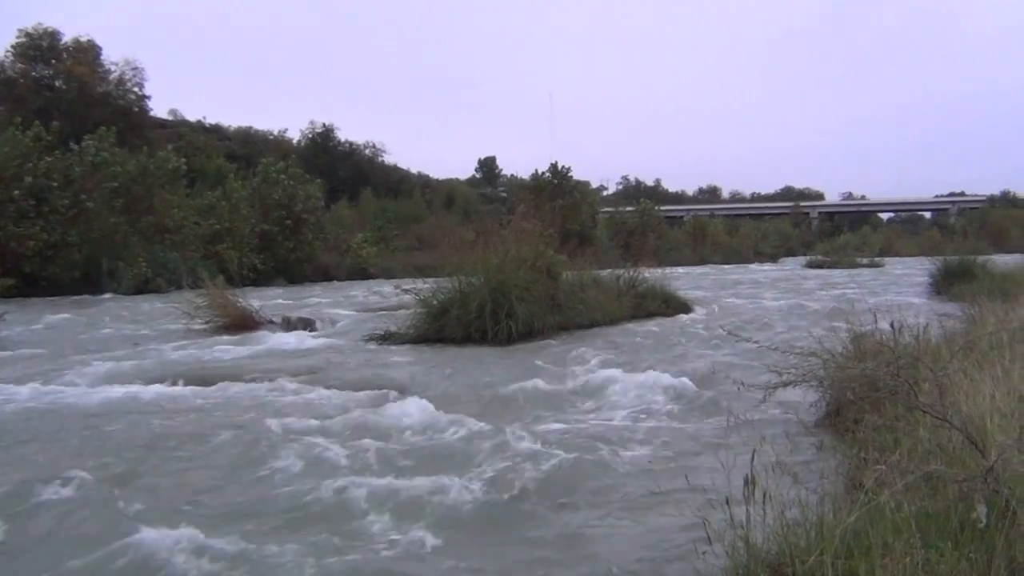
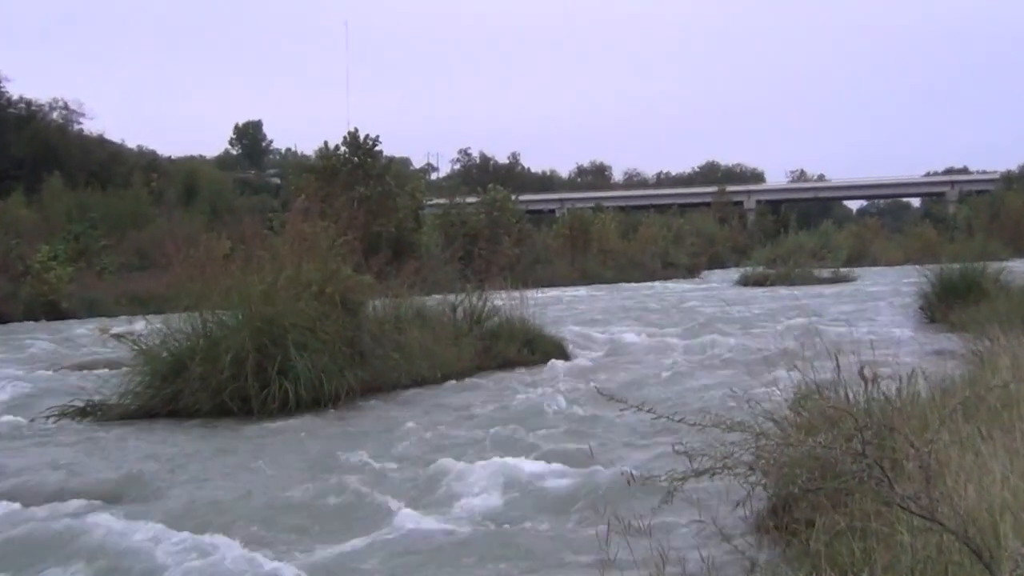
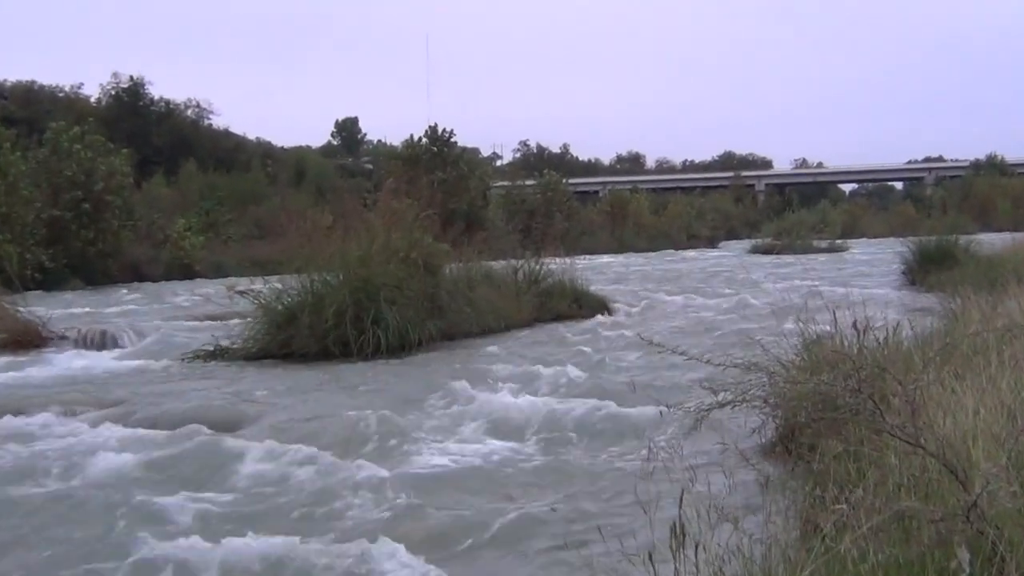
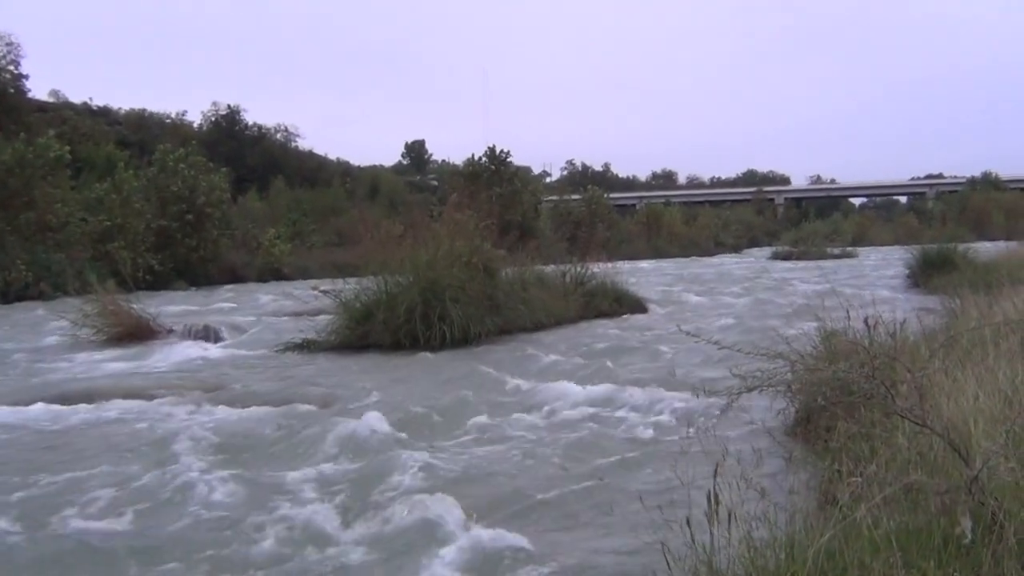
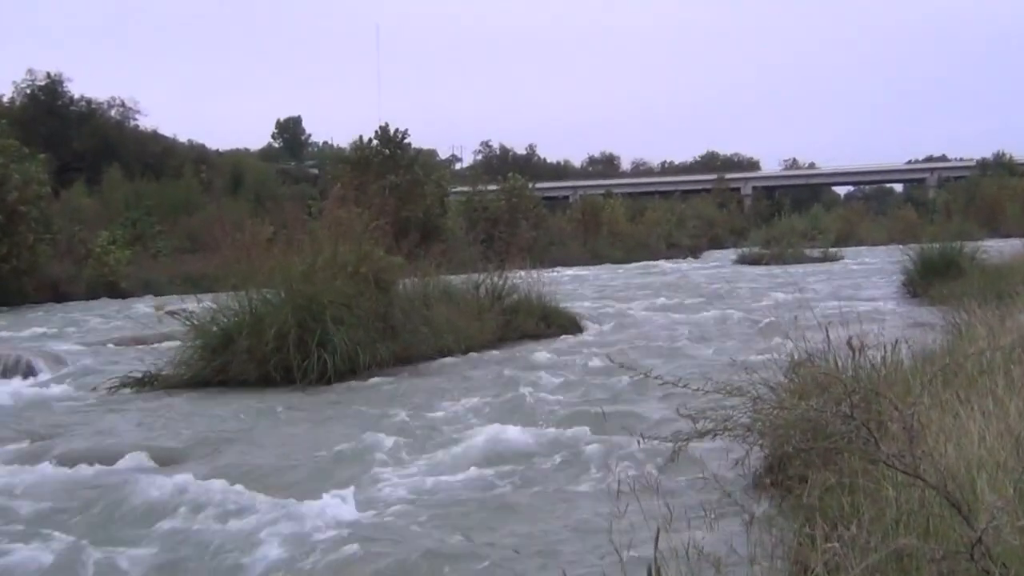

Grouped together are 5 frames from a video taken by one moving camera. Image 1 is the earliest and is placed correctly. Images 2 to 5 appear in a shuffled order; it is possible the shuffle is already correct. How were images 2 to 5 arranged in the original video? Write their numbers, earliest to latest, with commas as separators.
4, 3, 5, 2
